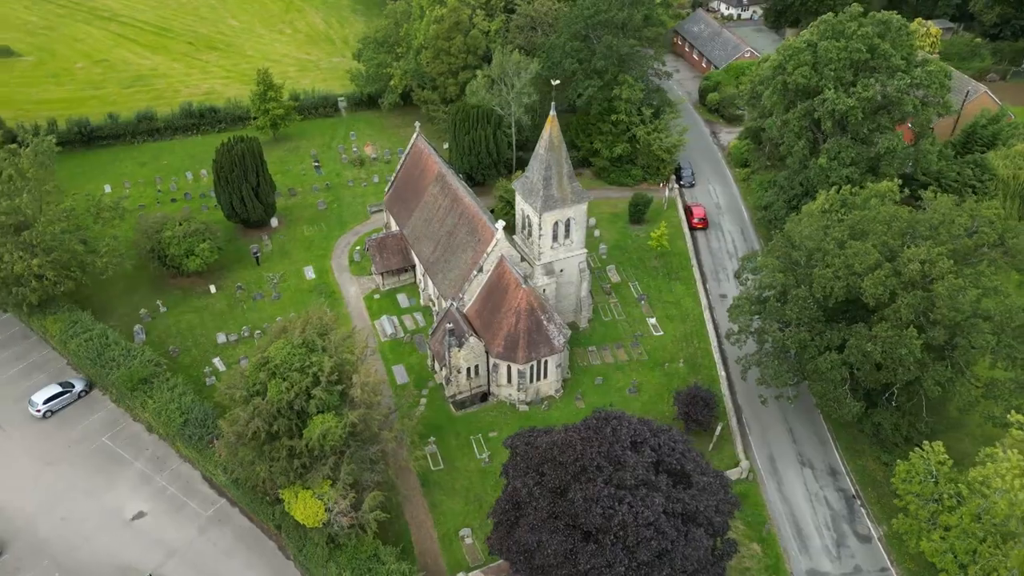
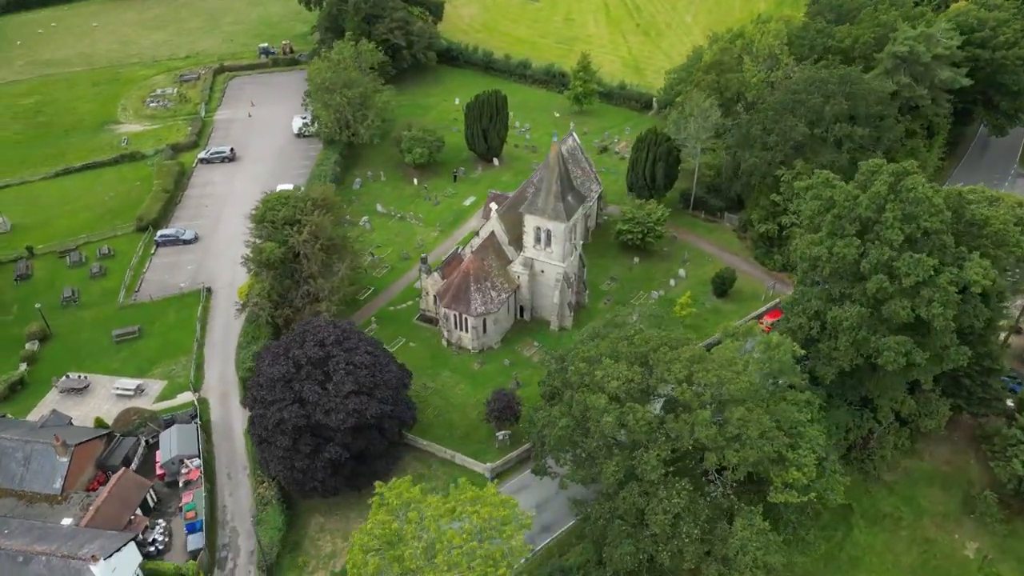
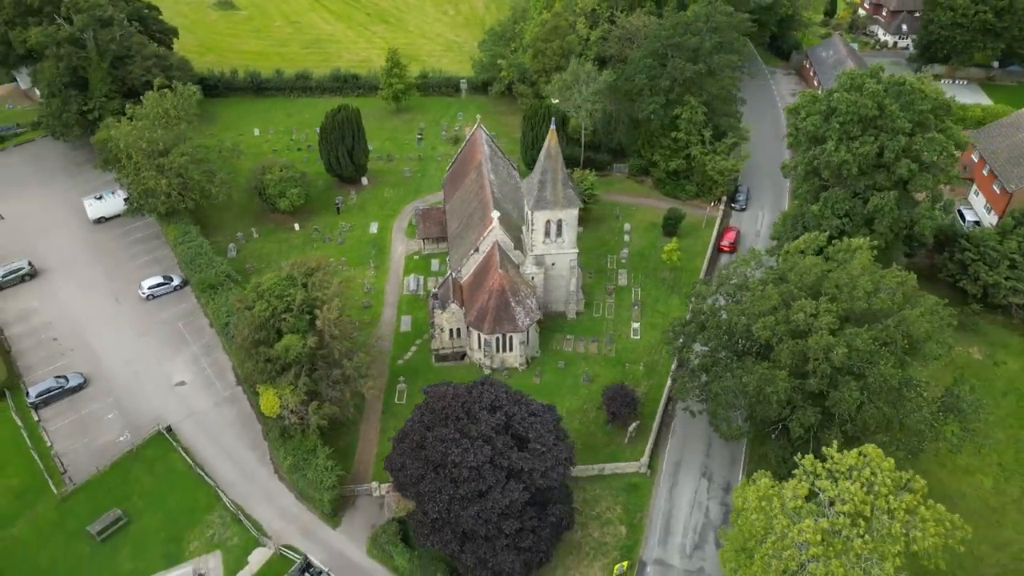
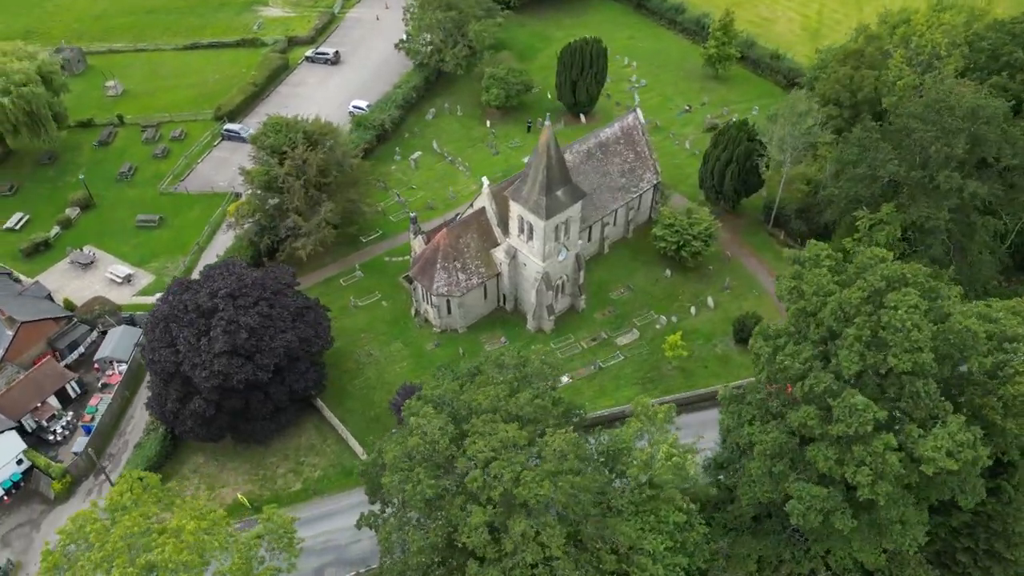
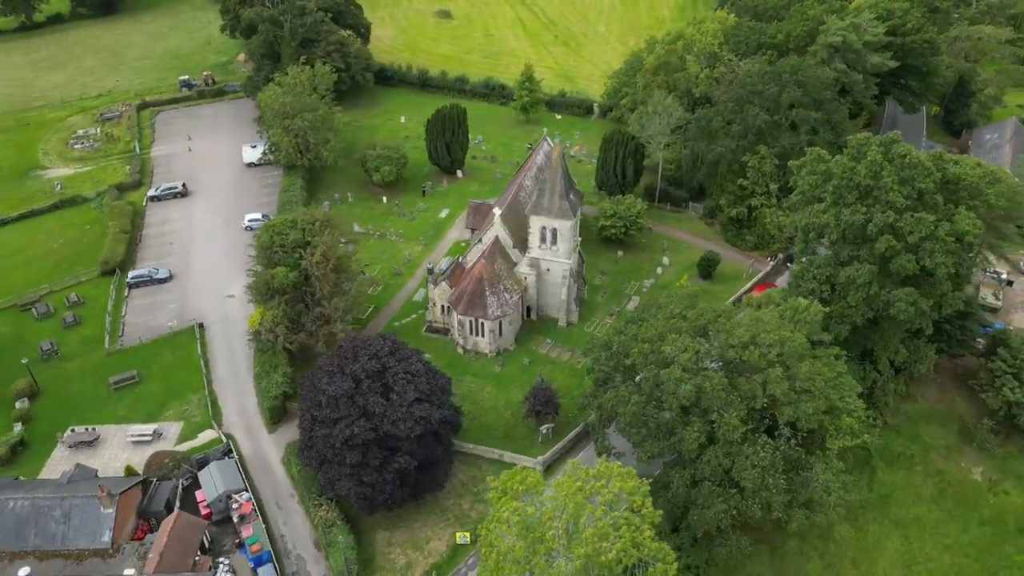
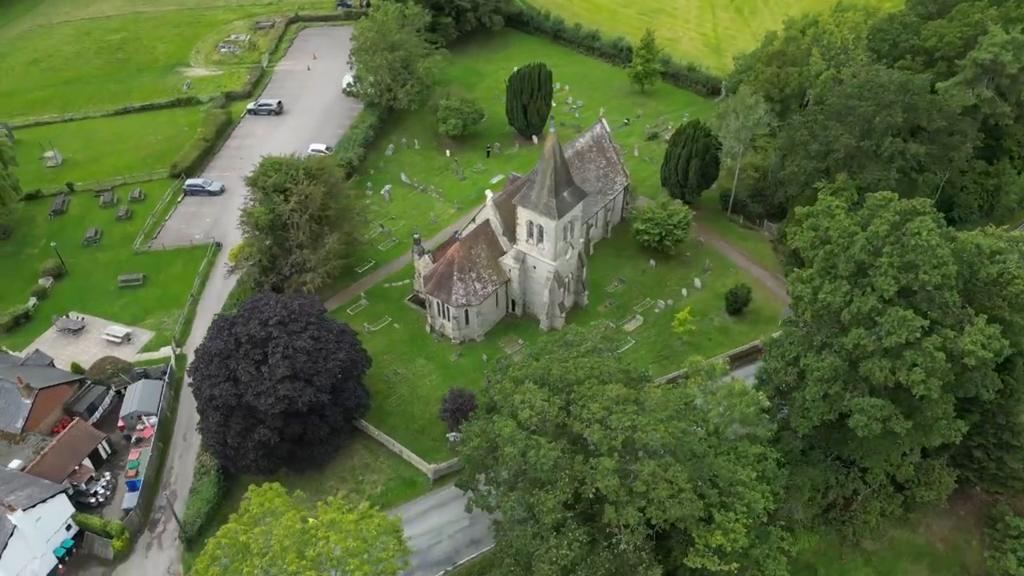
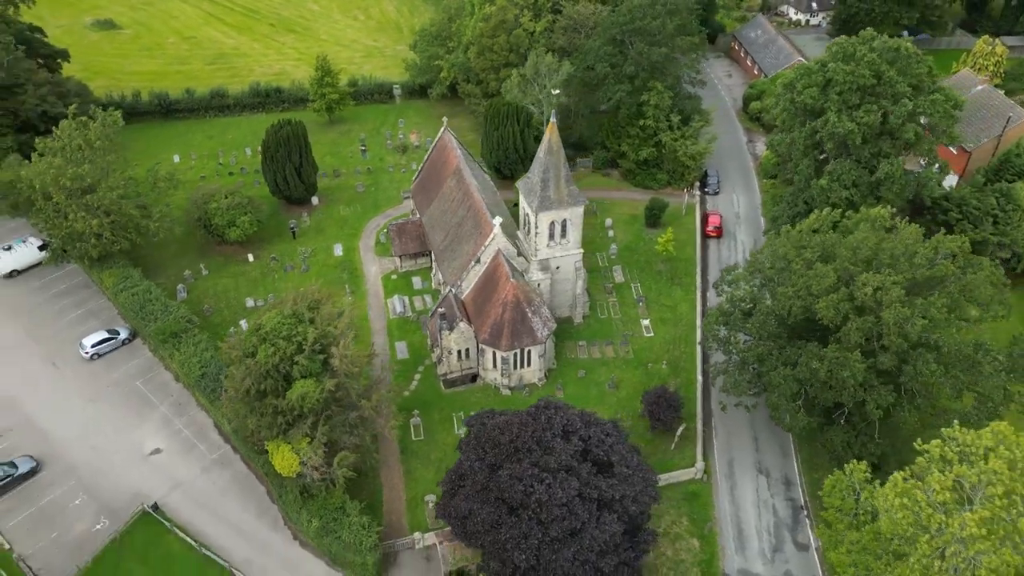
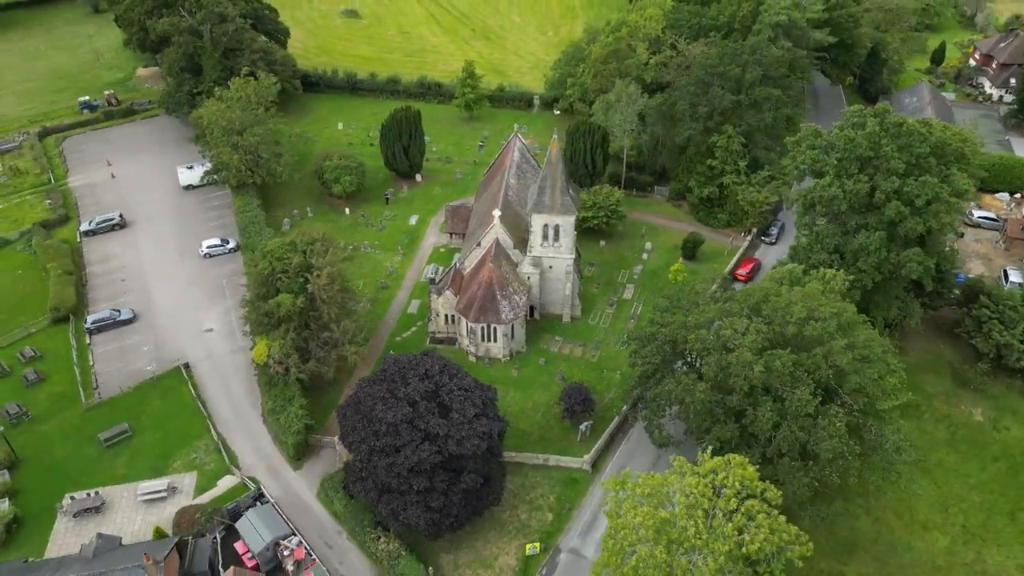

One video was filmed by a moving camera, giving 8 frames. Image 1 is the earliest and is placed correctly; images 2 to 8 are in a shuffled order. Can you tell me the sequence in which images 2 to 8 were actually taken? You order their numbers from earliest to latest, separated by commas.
7, 3, 8, 5, 2, 6, 4
